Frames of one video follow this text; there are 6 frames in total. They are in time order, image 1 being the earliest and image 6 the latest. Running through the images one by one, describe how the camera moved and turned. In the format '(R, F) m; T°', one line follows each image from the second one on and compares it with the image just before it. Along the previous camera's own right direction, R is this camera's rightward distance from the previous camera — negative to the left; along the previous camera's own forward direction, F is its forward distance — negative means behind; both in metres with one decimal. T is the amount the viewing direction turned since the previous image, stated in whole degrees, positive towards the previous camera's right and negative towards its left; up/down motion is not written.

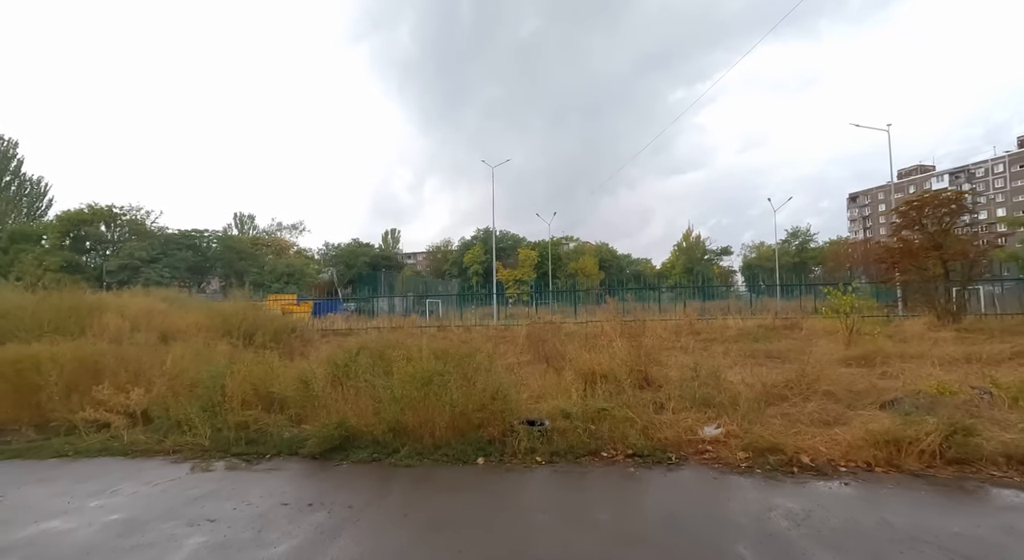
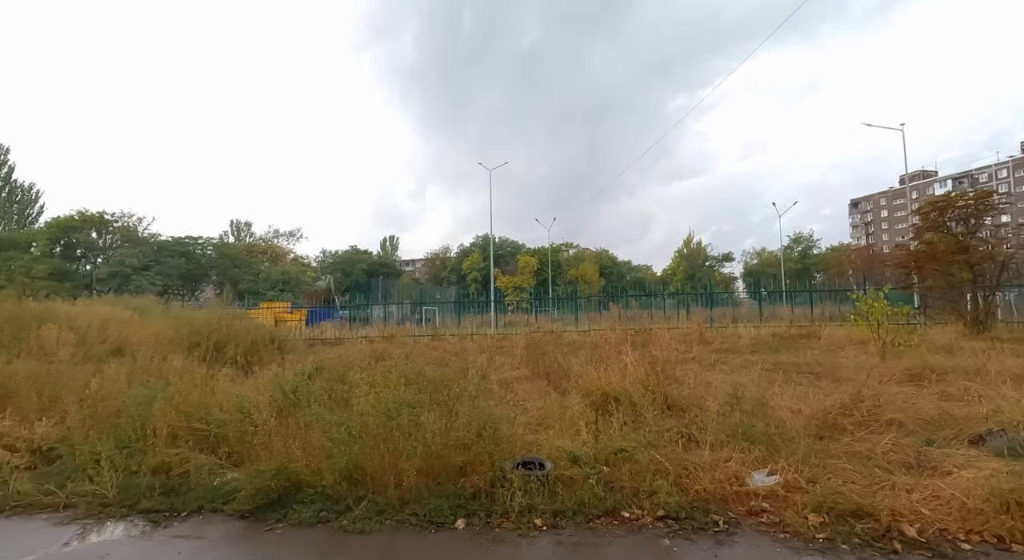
(+0.1, +1.1) m; 0°
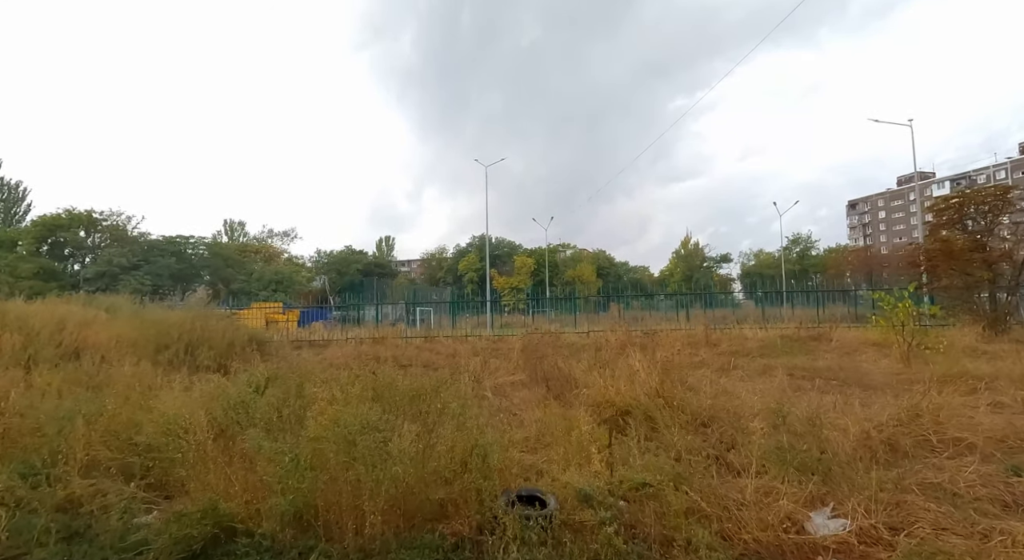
(0.0, +0.8) m; 0°
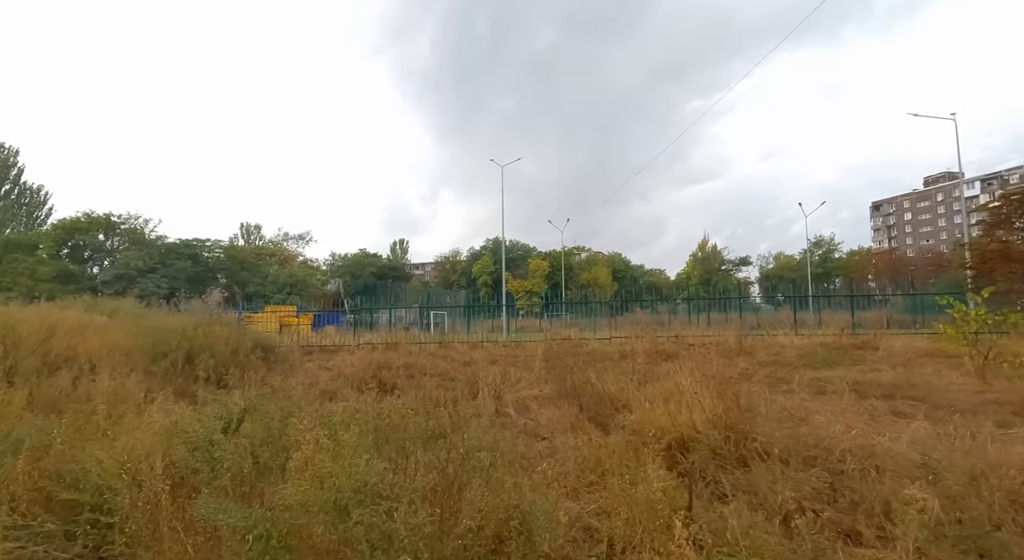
(-0.2, +0.9) m; -1°
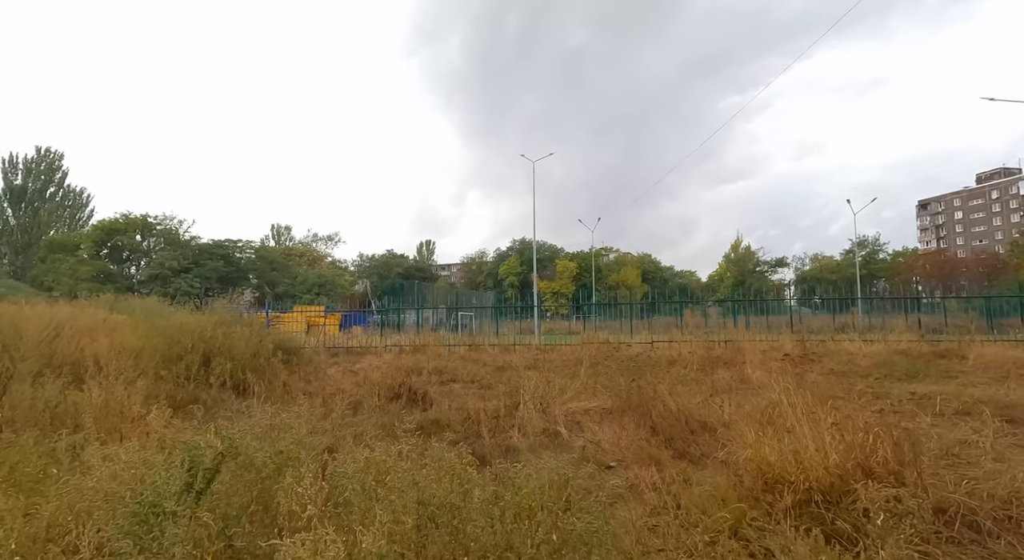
(-0.3, +1.1) m; -3°
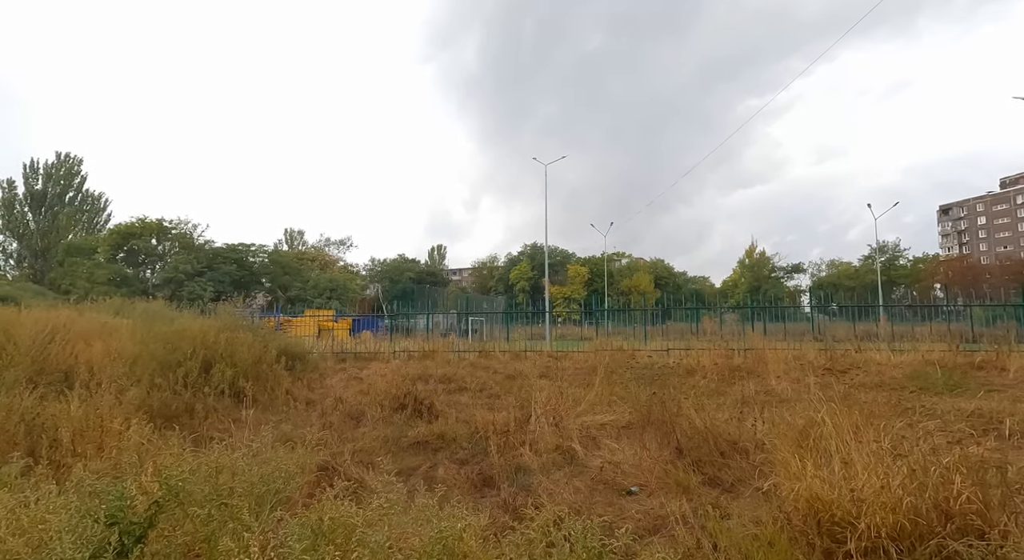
(0.0, +0.4) m; -1°
